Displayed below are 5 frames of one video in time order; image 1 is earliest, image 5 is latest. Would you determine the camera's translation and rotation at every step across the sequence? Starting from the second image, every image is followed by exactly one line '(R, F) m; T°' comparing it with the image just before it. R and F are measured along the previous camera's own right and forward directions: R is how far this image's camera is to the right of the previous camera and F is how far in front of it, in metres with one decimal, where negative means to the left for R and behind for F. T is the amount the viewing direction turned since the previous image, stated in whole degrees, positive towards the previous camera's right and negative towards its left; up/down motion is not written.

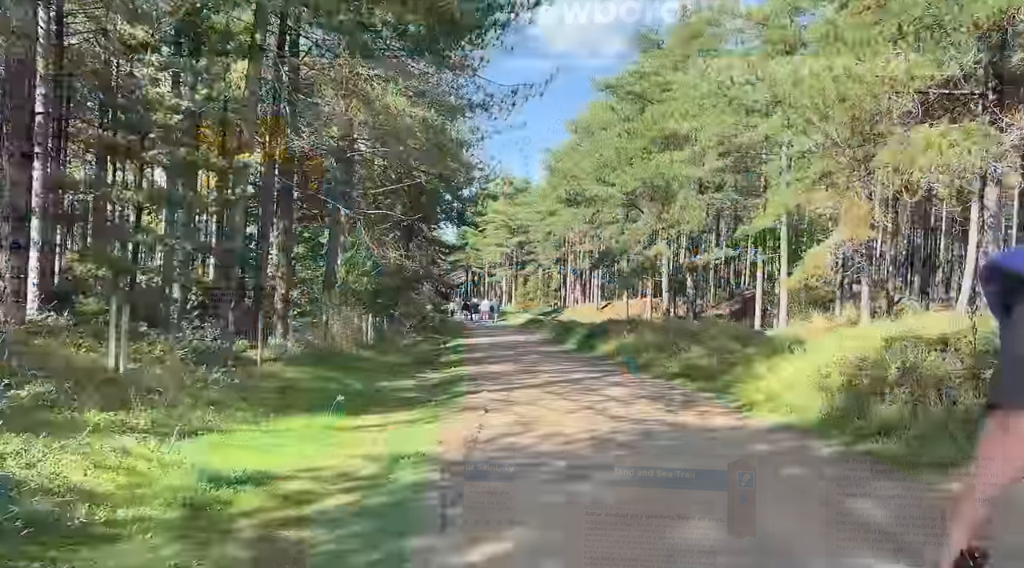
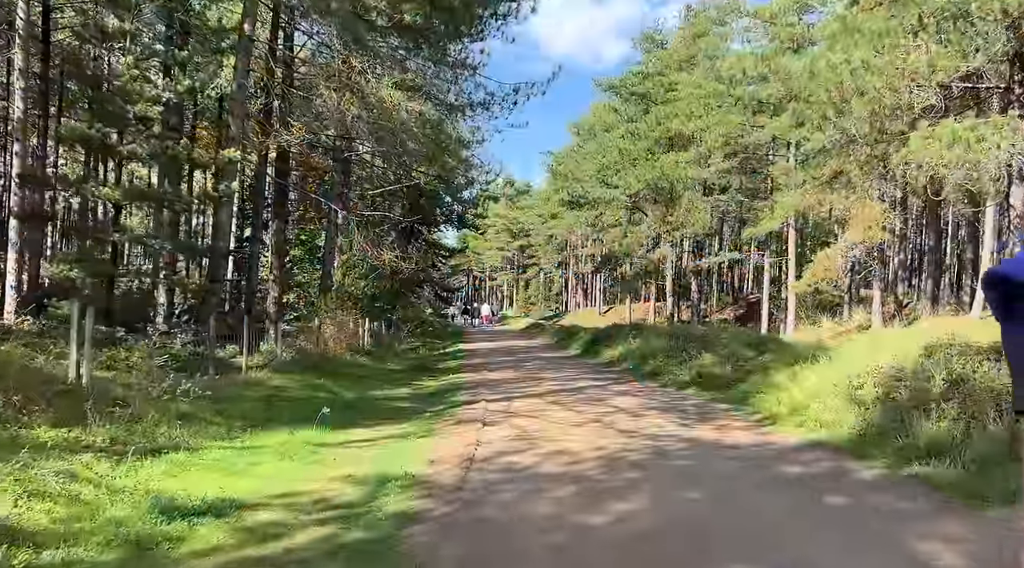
(0.0, +0.8) m; 0°
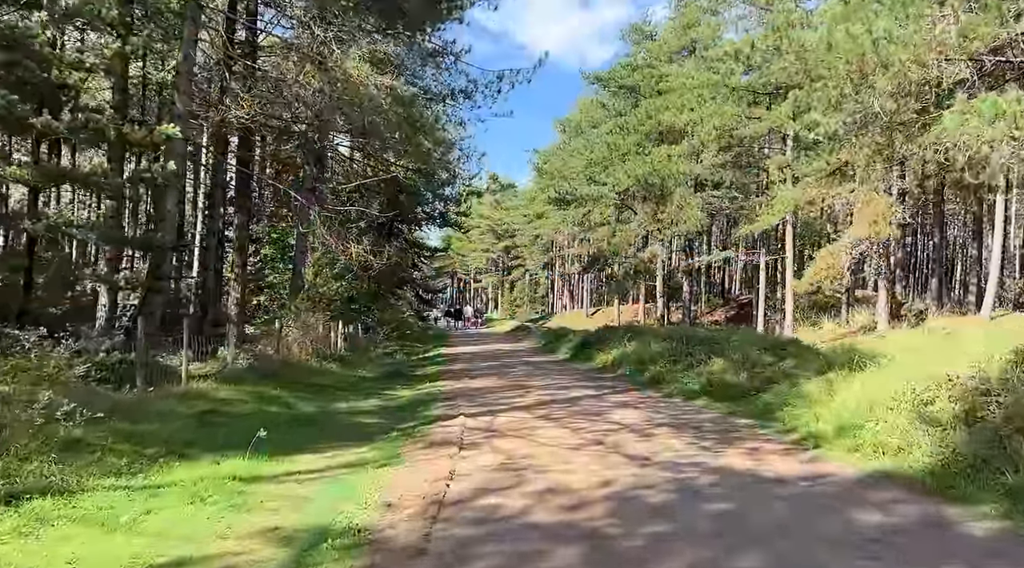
(0.0, +1.8) m; +1°
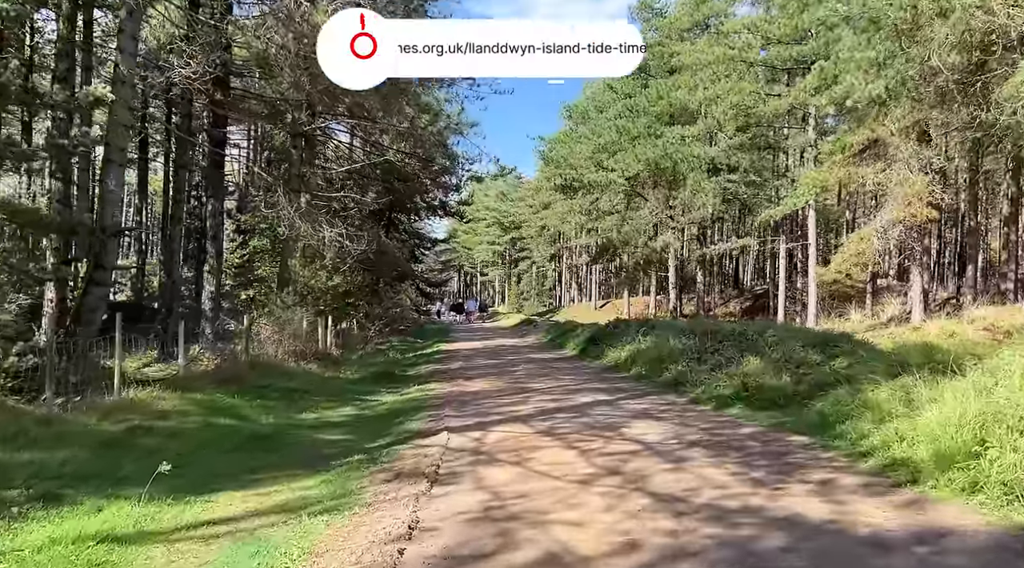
(+0.1, +2.0) m; -1°
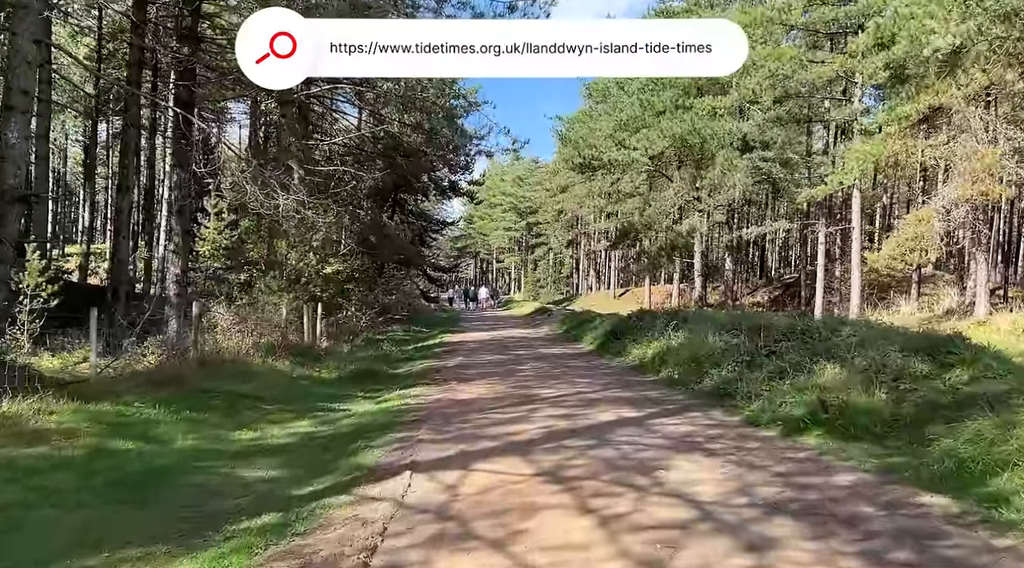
(+0.2, +2.6) m; -1°
